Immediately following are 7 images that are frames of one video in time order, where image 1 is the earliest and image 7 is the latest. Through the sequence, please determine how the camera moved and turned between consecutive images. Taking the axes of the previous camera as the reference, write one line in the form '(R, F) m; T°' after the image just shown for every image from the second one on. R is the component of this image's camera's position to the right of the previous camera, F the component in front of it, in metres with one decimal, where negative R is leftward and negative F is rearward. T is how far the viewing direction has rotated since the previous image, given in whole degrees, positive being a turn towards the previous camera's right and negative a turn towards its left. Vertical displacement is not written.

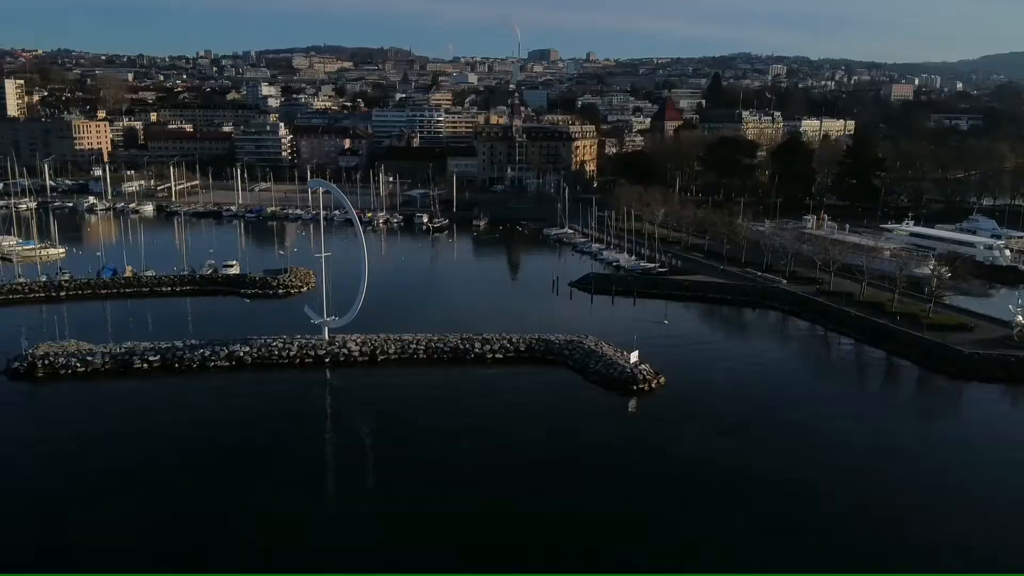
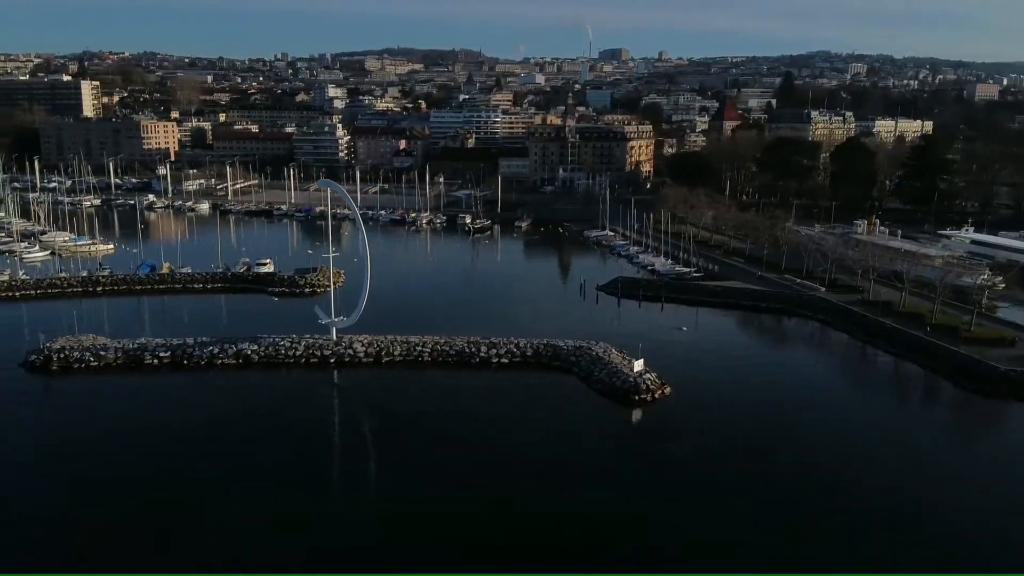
(+1.3, +0.4) m; -5°
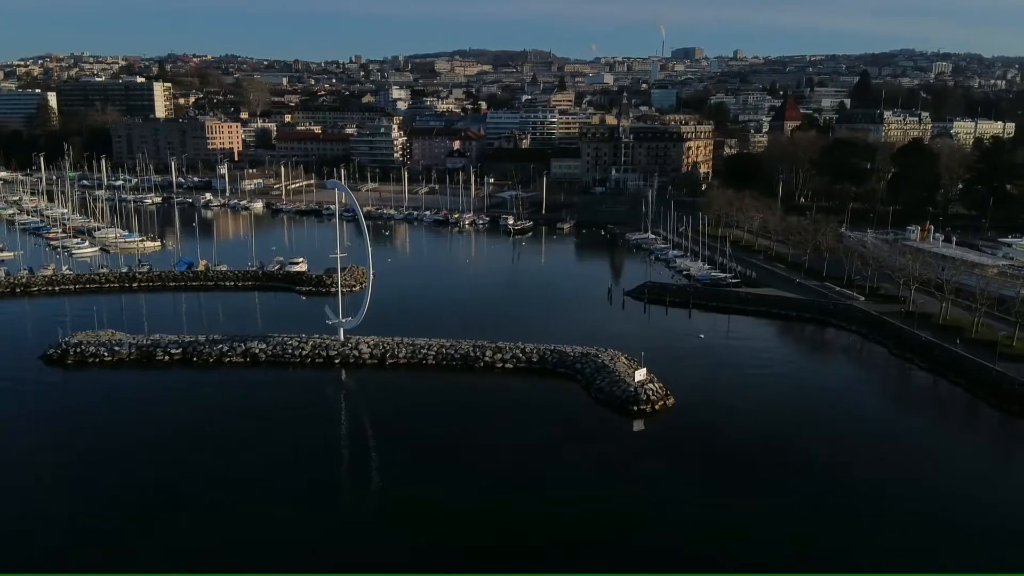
(+1.3, +0.4) m; -5°
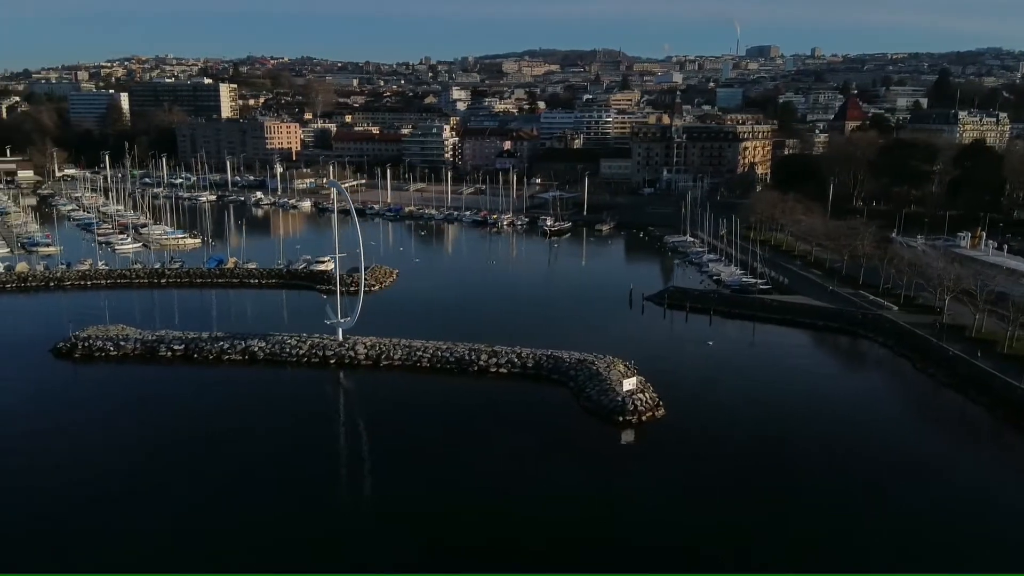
(+1.4, +0.4) m; -5°
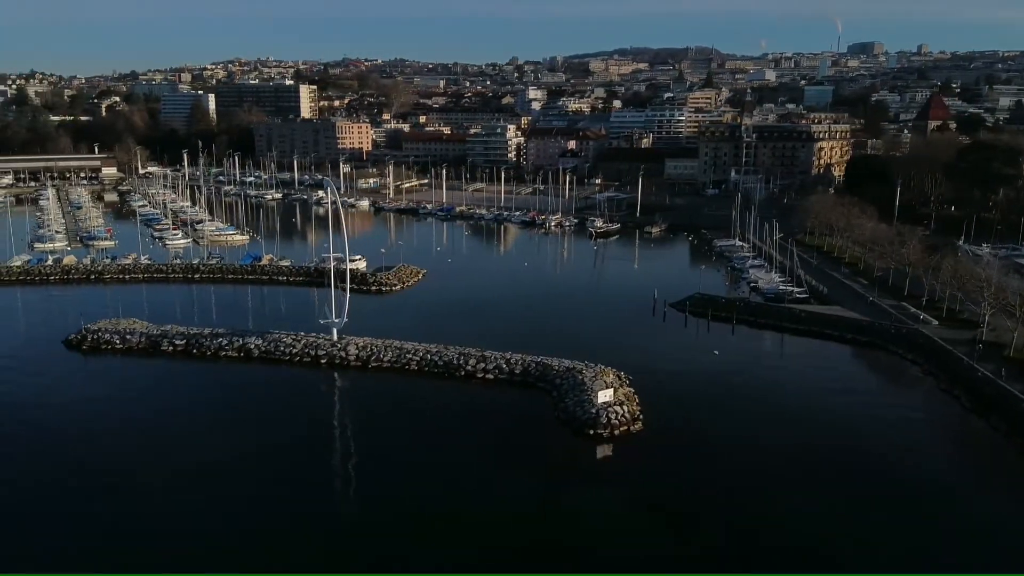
(+1.9, +0.6) m; -7°
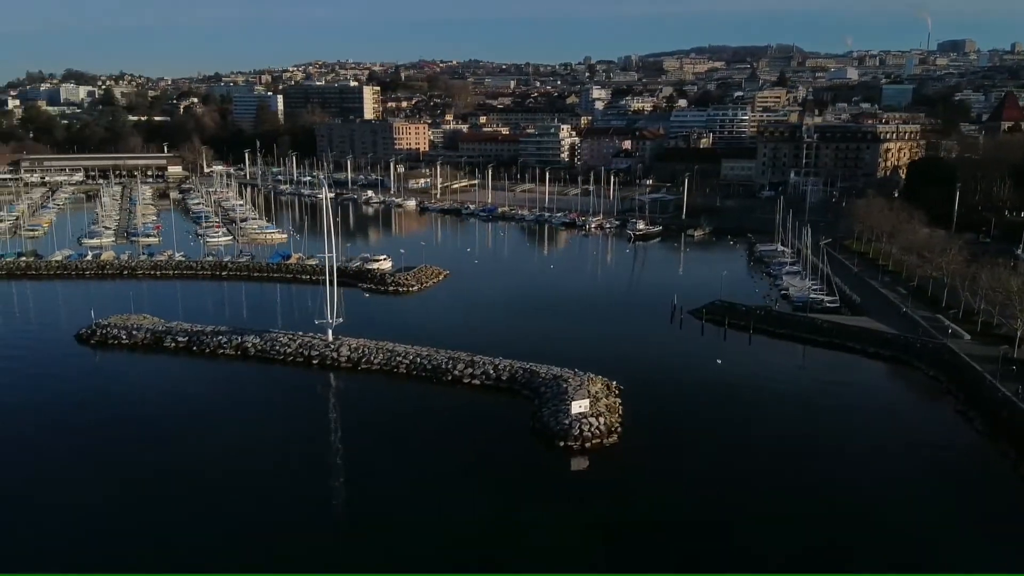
(+1.5, +0.5) m; -5°
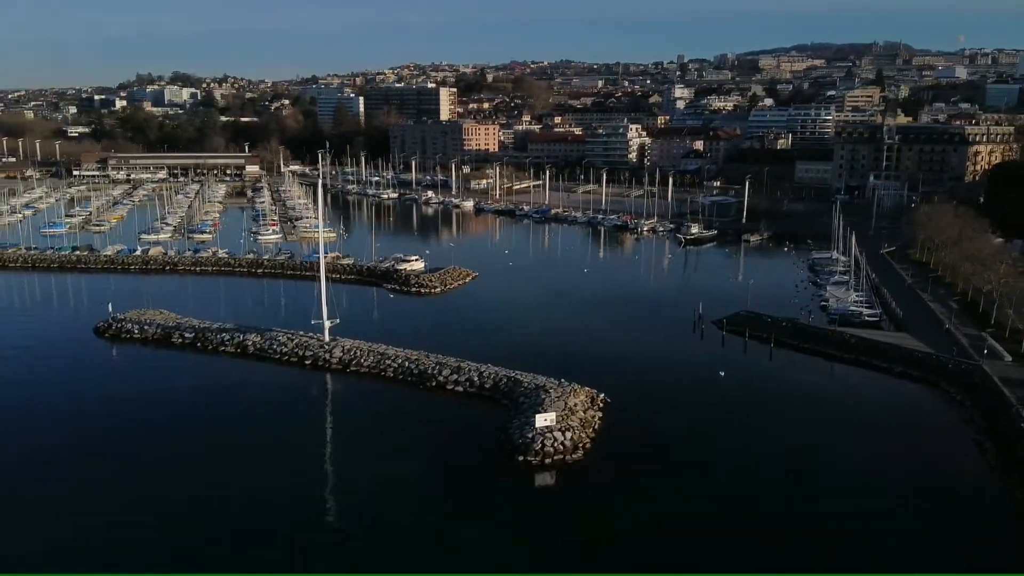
(+1.8, +0.7) m; -7°
